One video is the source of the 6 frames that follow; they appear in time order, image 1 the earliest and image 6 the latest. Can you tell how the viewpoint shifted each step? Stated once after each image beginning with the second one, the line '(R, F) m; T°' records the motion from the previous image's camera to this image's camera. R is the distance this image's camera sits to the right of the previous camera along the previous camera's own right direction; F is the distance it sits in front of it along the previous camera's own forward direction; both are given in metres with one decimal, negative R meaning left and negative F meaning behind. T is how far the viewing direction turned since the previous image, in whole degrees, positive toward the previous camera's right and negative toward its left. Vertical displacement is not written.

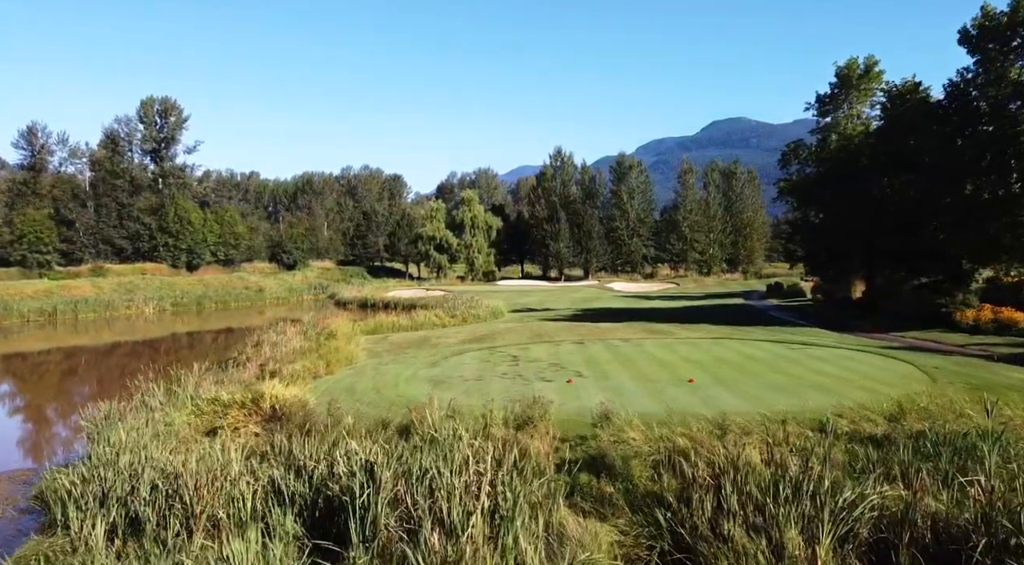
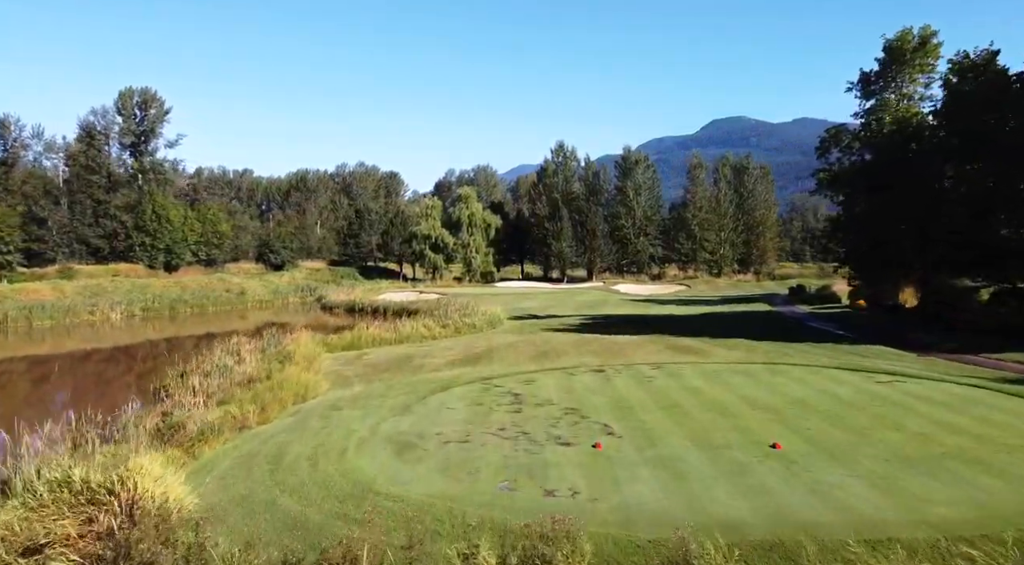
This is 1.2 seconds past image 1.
(0.0, +3.6) m; 0°
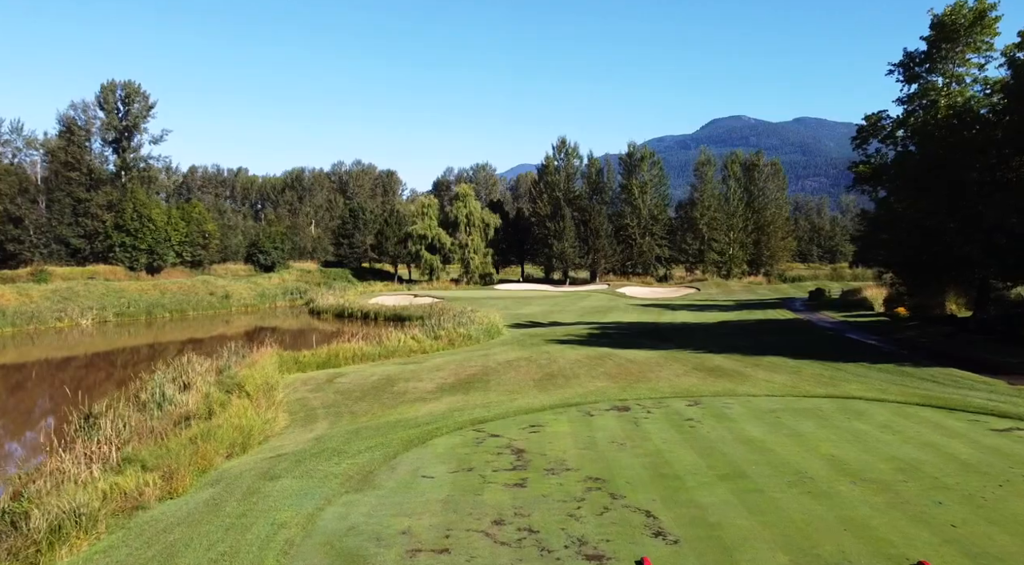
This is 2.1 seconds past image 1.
(0.0, +2.7) m; 0°
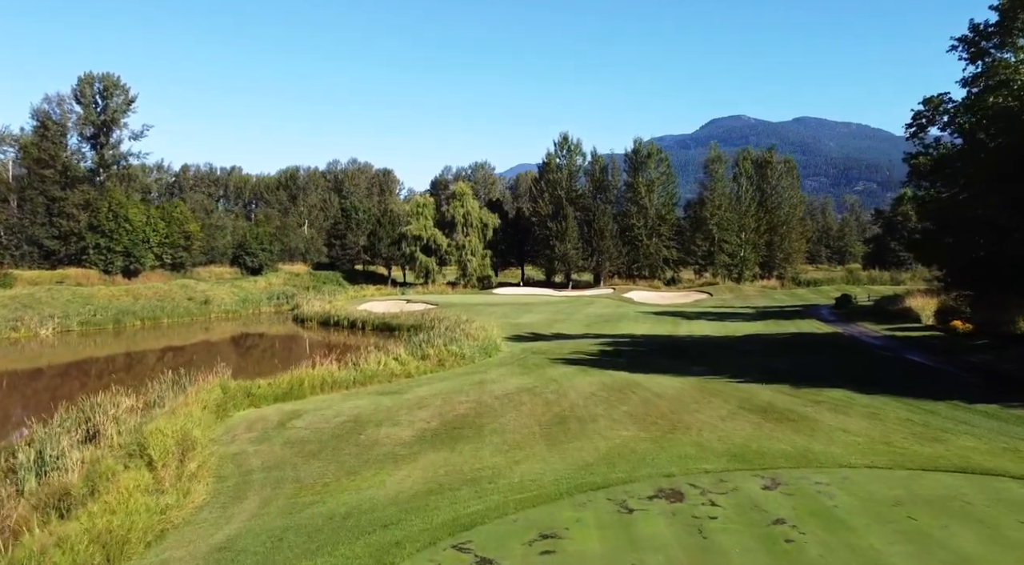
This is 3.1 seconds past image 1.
(0.0, +3.1) m; 0°
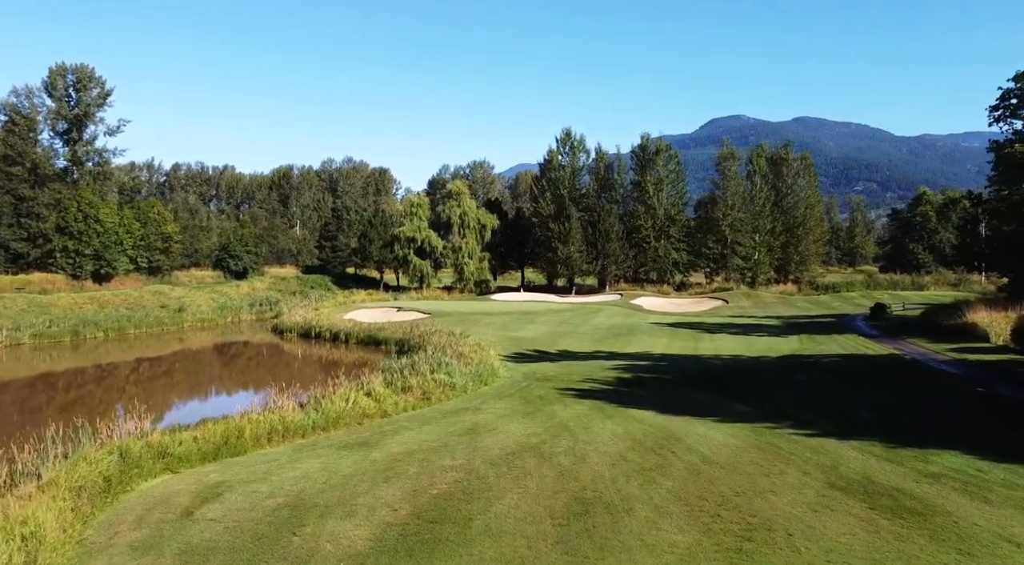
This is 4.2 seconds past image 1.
(0.0, +3.5) m; 0°
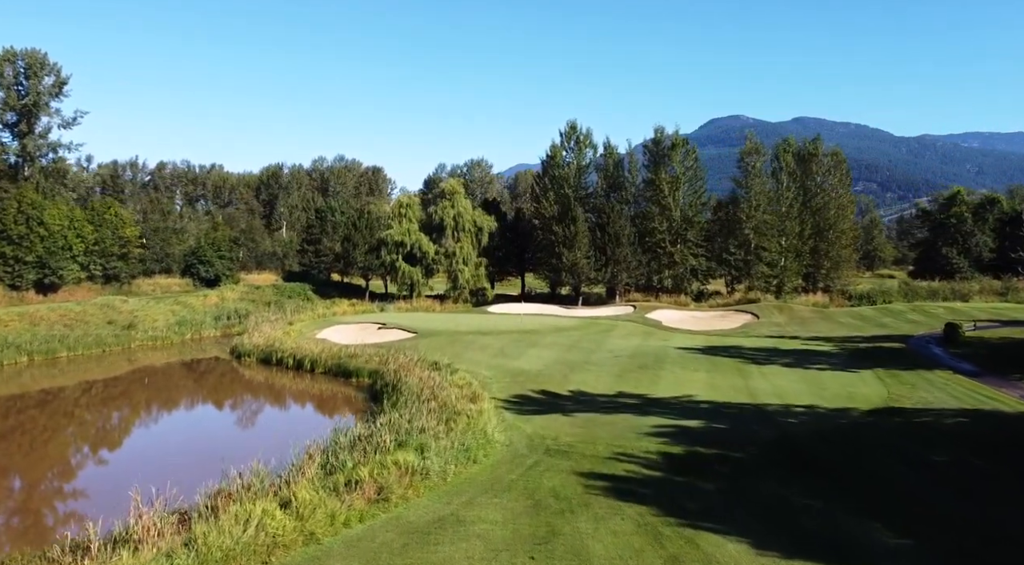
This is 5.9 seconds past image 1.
(0.0, +5.5) m; 0°
